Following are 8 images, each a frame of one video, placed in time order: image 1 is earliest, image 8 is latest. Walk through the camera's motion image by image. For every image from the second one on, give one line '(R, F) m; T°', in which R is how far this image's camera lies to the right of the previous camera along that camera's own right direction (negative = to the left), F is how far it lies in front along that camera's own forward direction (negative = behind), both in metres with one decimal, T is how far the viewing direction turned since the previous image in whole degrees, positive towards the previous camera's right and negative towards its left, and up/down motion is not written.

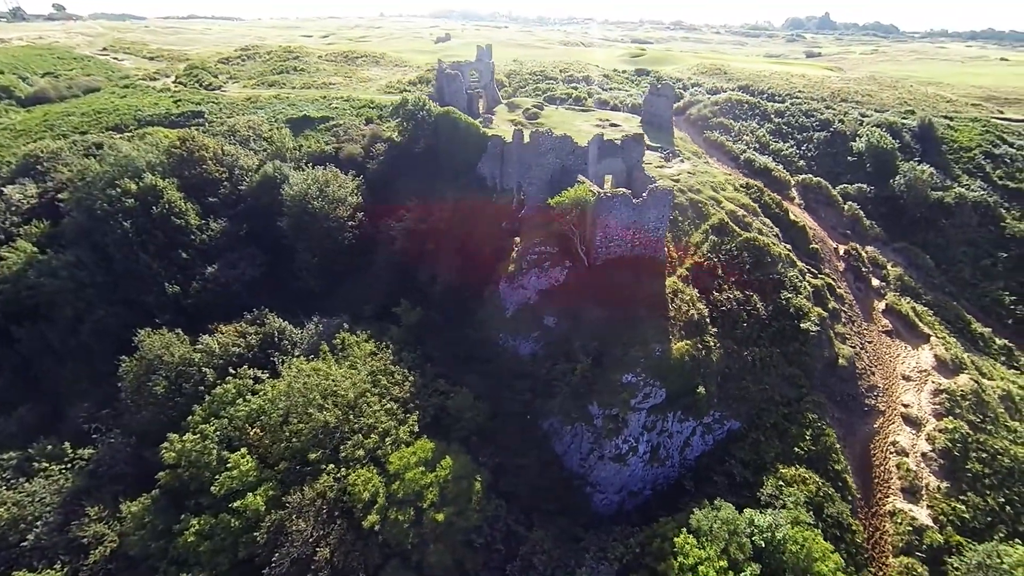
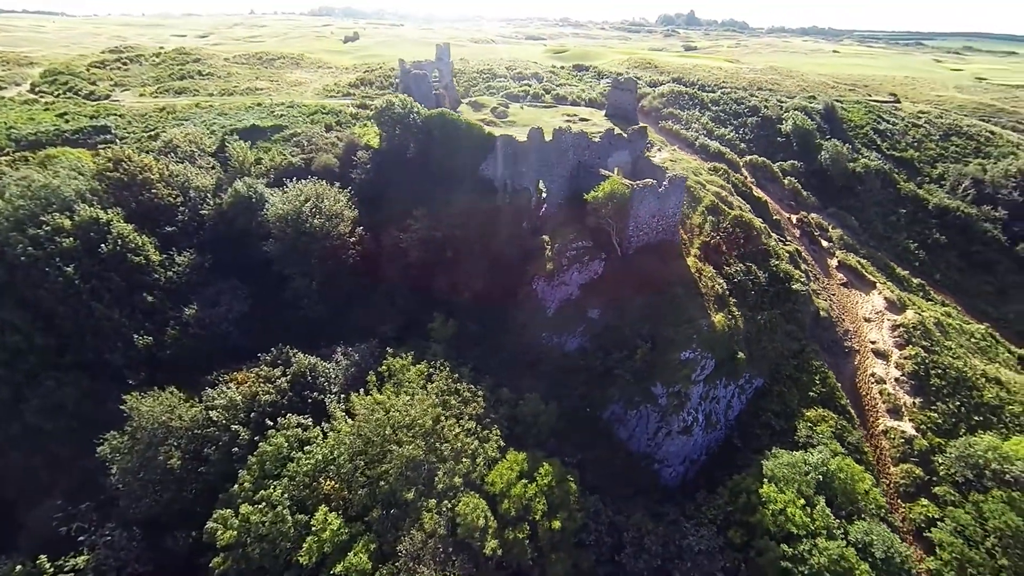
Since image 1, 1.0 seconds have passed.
(-10.2, +1.3) m; +12°
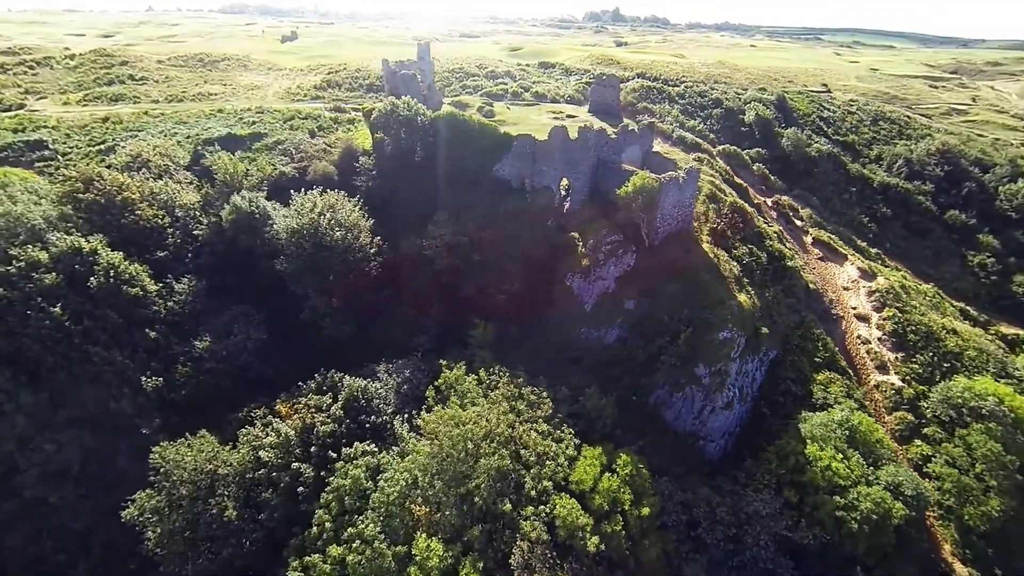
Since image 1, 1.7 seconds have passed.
(-7.7, +0.6) m; +8°
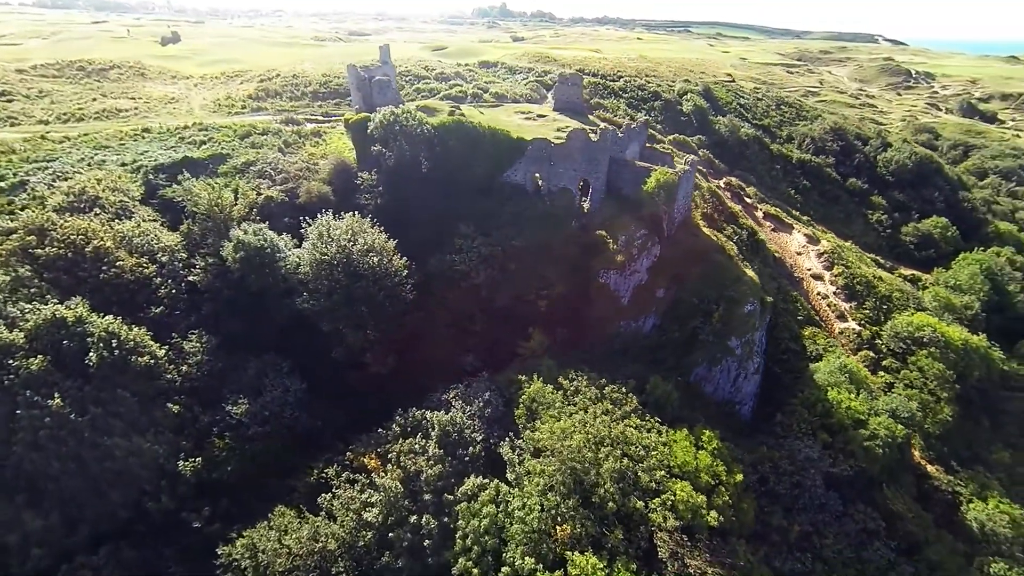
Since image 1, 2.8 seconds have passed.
(-10.7, +1.4) m; +12°
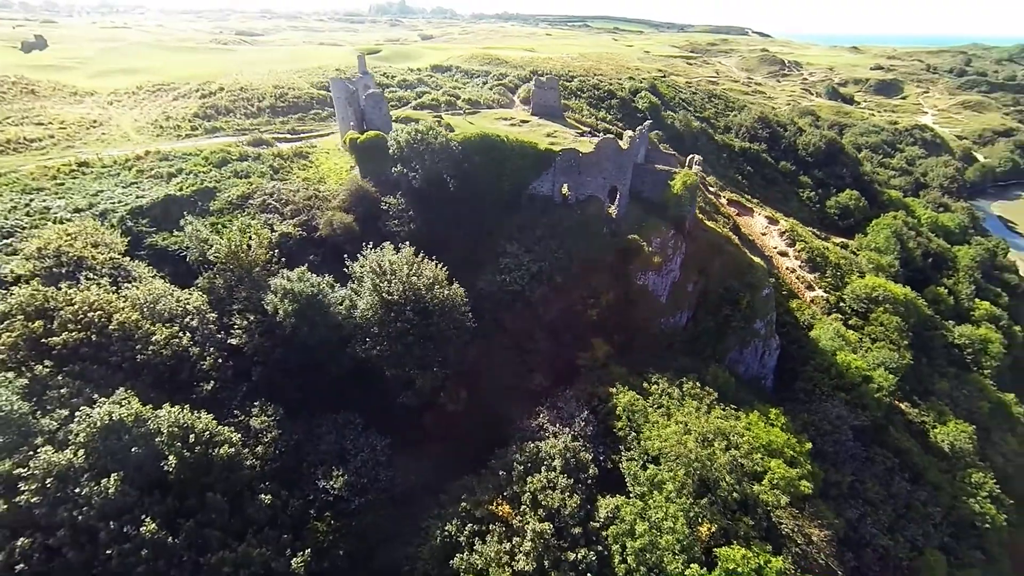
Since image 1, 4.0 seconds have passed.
(-10.7, +1.7) m; +11°
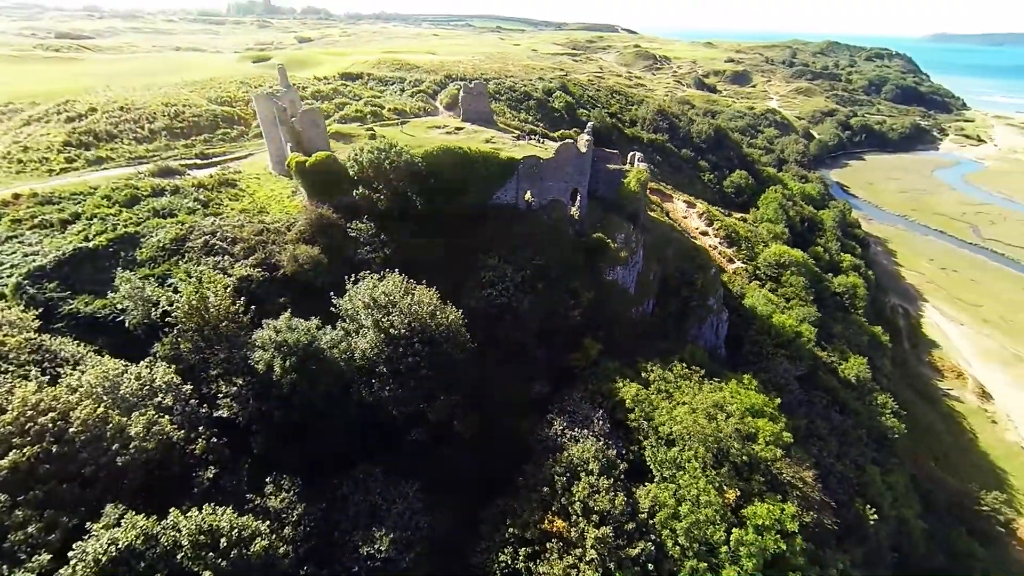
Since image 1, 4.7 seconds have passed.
(-6.0, +1.0) m; +12°
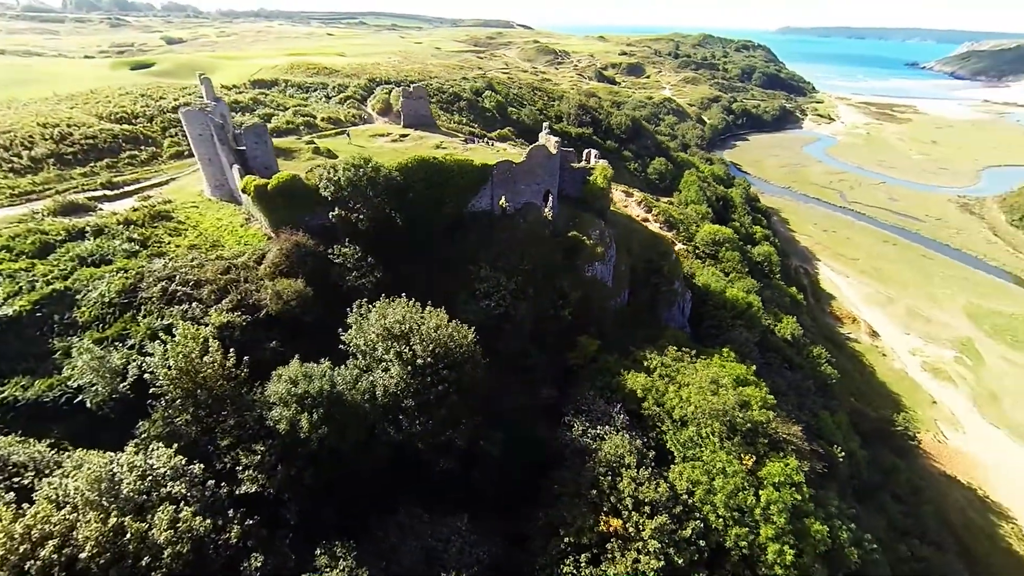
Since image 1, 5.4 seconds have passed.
(-5.8, +1.1) m; +11°
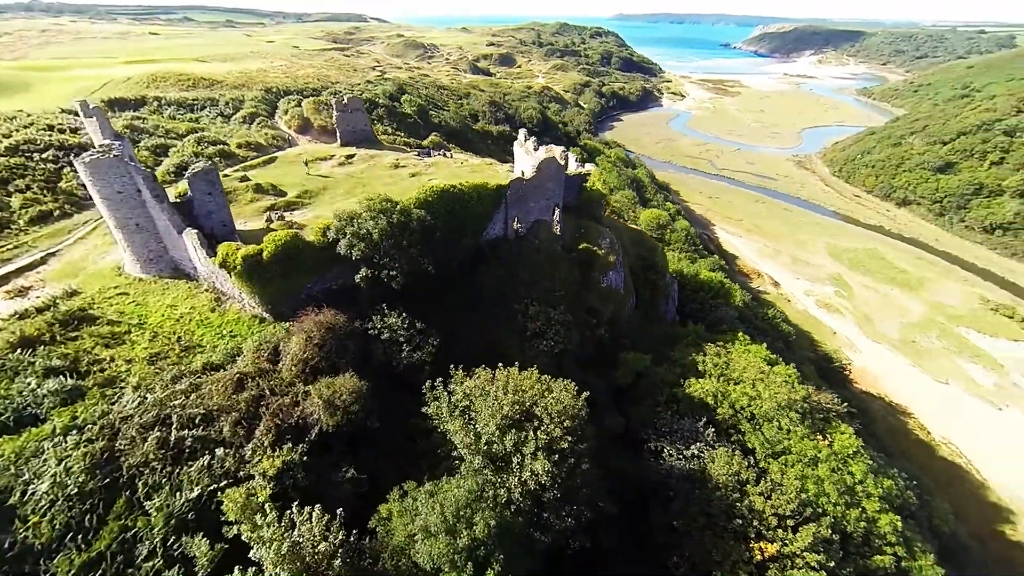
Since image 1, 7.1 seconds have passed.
(-10.7, +5.5) m; +14°
